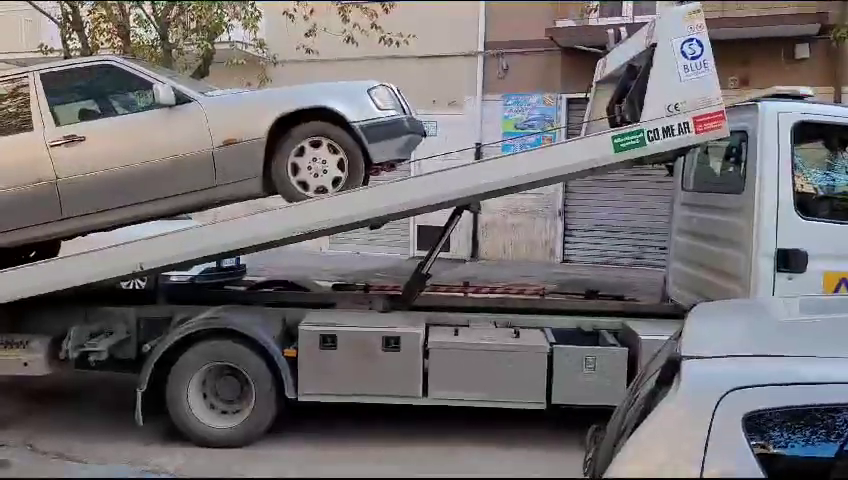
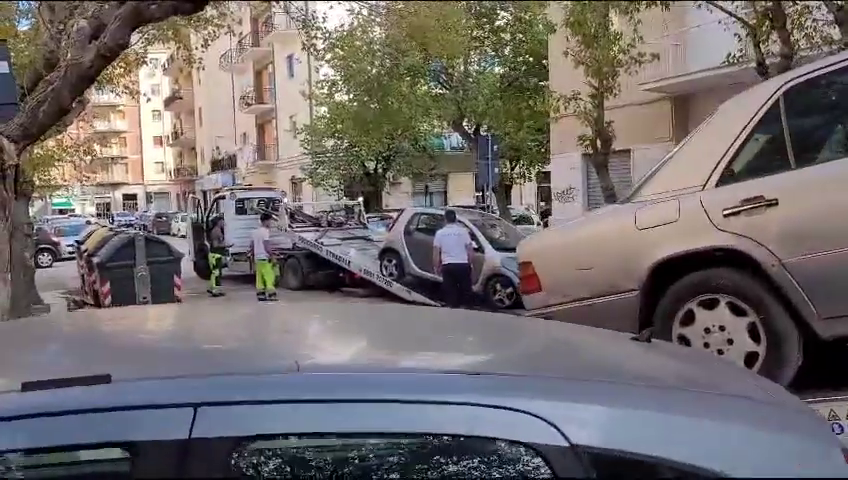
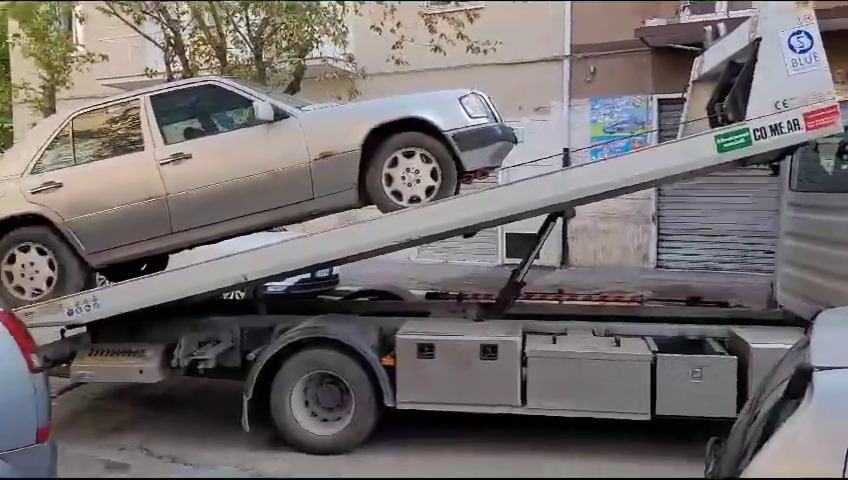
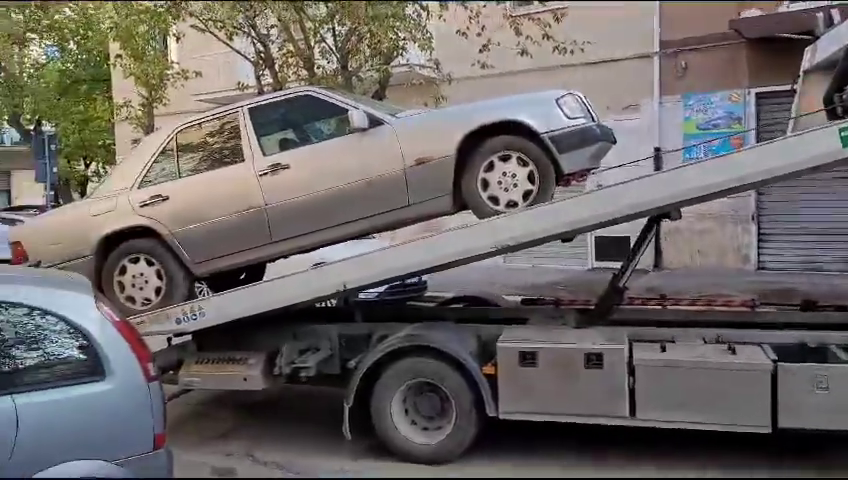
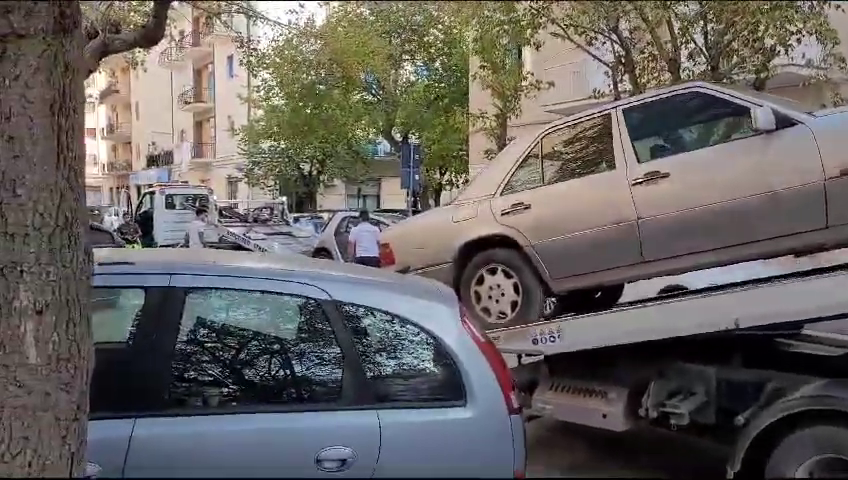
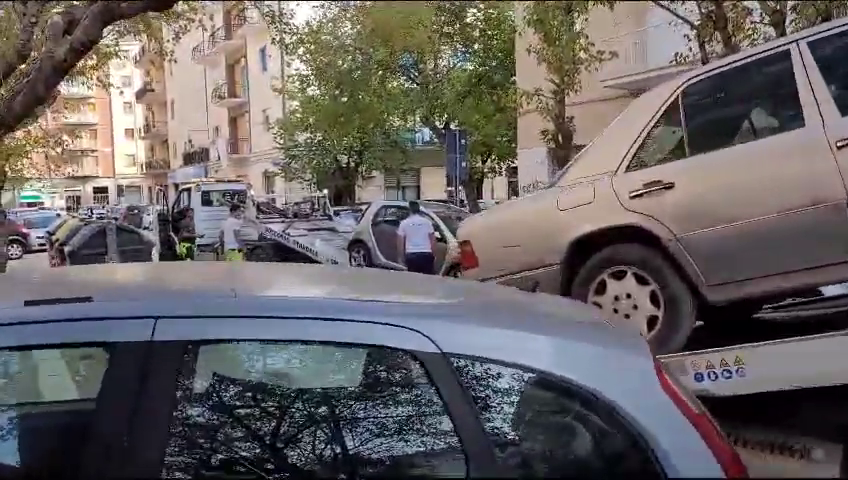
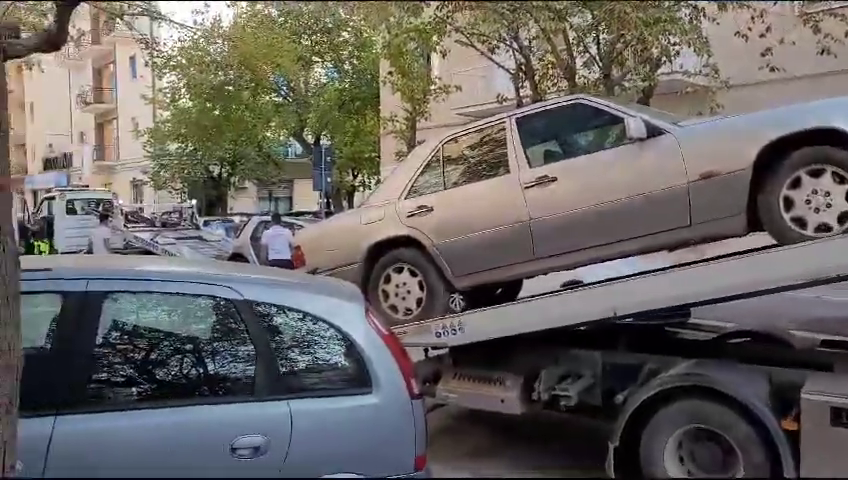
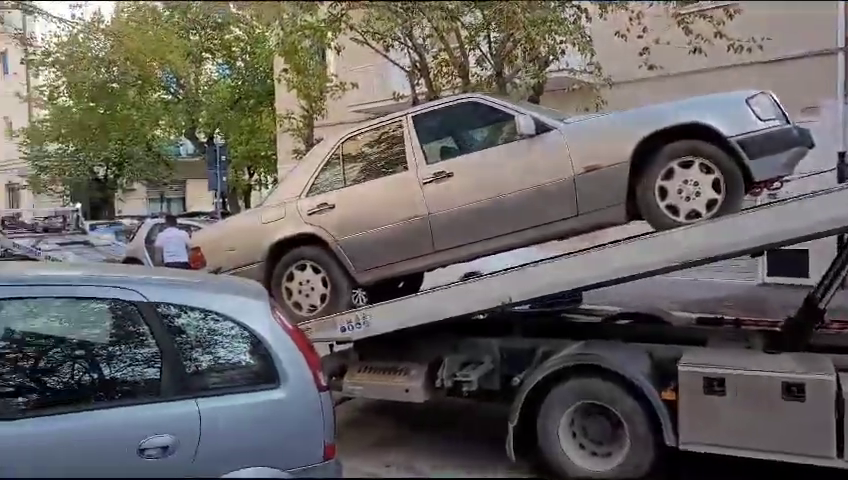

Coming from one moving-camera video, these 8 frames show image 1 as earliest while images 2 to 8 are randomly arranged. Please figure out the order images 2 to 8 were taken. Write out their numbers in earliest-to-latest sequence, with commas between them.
3, 4, 8, 7, 5, 6, 2
